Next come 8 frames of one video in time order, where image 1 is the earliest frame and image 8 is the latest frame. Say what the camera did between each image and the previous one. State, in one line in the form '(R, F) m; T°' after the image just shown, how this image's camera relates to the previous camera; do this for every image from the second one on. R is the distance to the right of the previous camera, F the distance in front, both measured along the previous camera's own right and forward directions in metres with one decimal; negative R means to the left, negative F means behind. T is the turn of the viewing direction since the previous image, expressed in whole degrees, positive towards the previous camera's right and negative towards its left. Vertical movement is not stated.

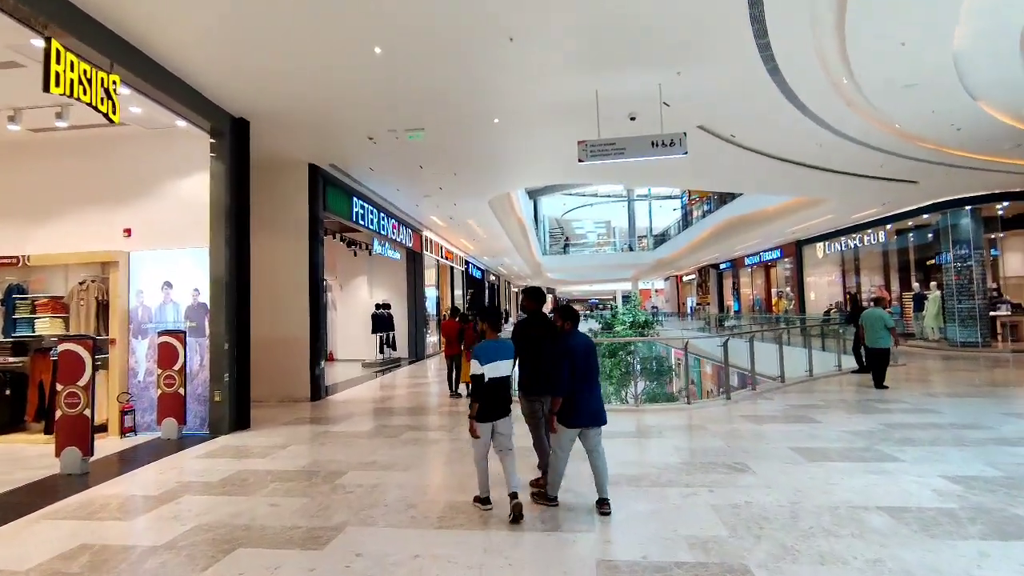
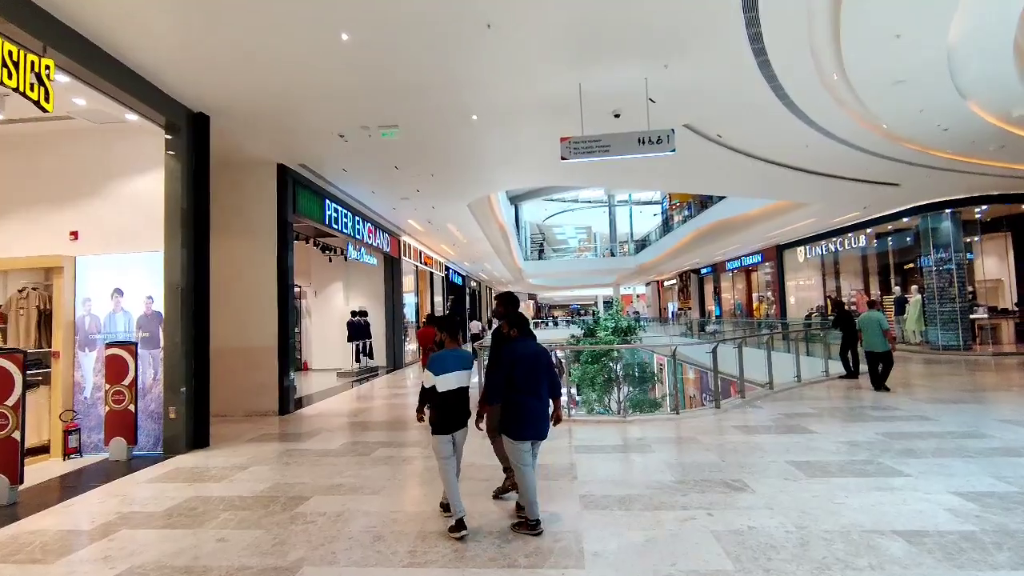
(0.0, +0.3) m; +2°
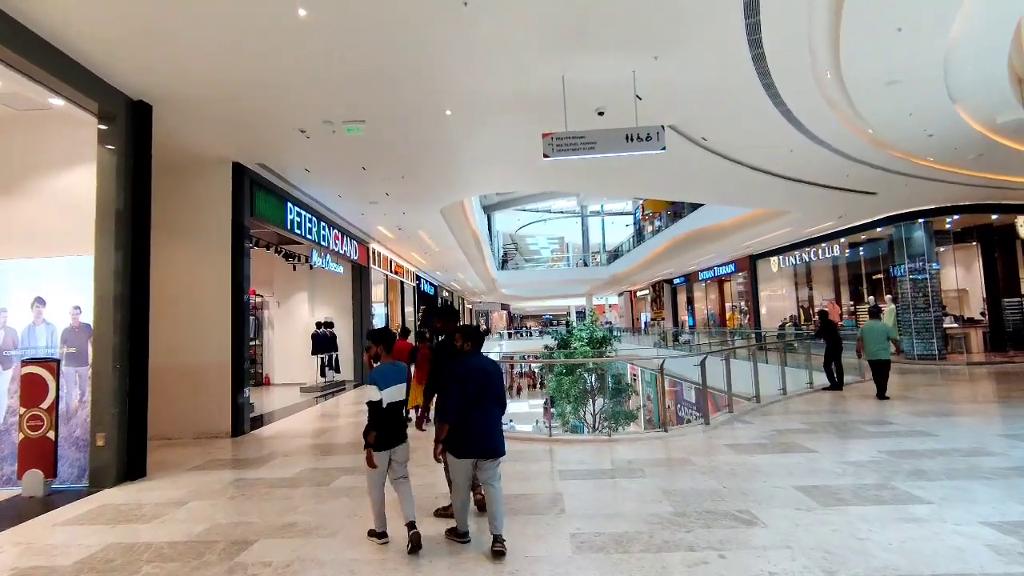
(0.0, +0.4) m; +3°
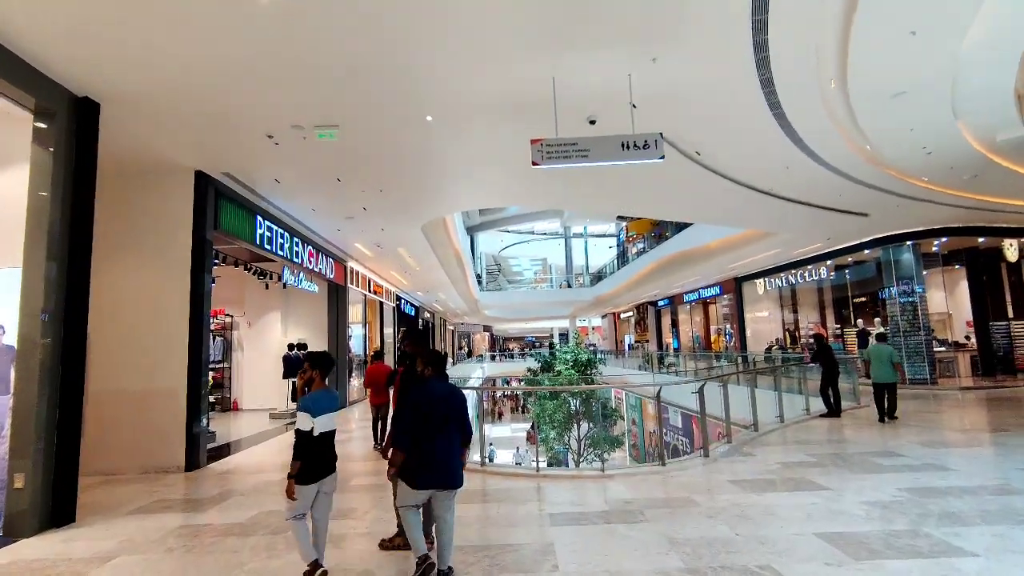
(0.0, +0.4) m; +2°
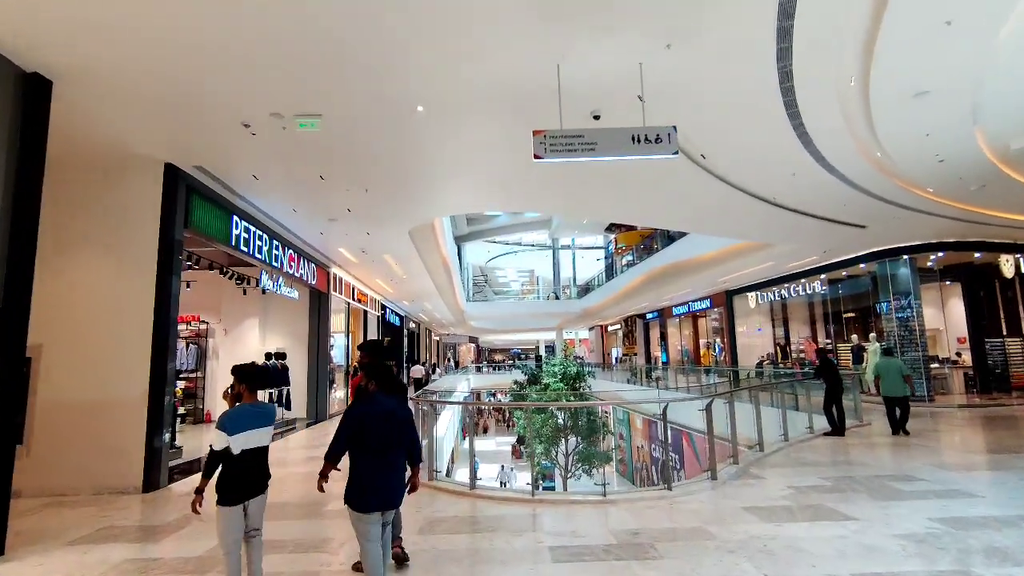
(-0.1, +0.4) m; +1°
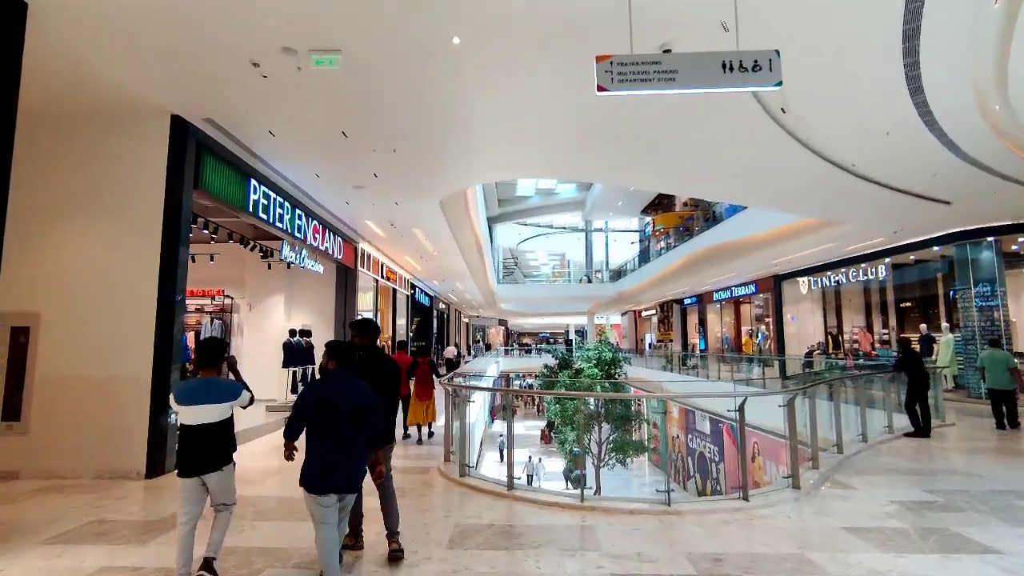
(-0.1, +0.7) m; -3°
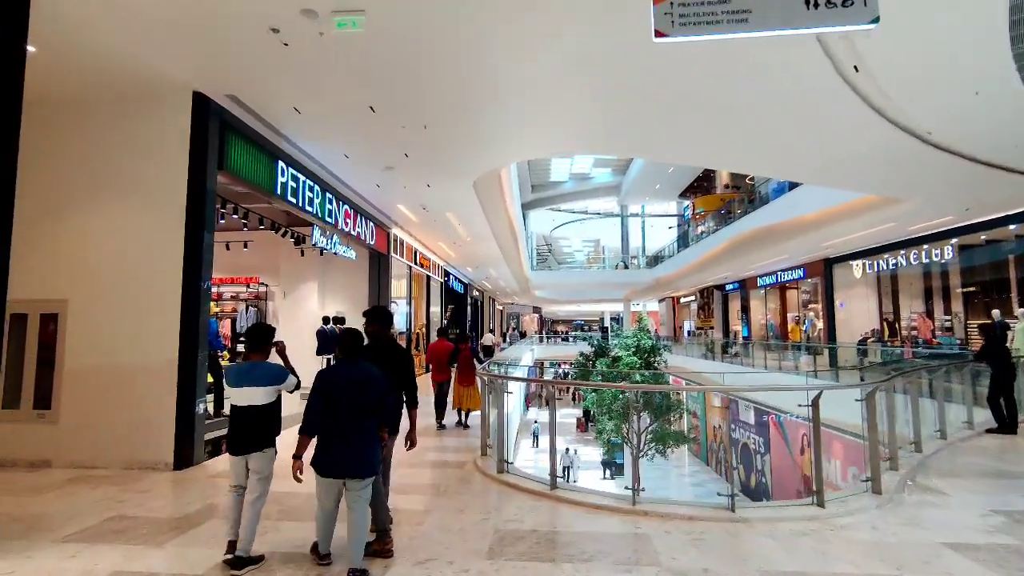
(-0.1, +0.3) m; -3°
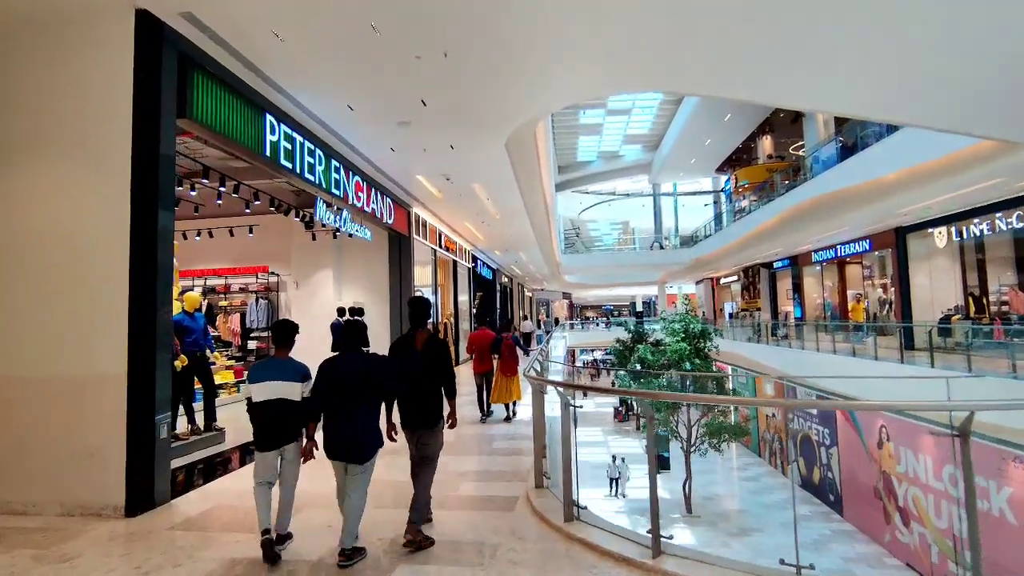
(-0.2, +1.2) m; -3°
